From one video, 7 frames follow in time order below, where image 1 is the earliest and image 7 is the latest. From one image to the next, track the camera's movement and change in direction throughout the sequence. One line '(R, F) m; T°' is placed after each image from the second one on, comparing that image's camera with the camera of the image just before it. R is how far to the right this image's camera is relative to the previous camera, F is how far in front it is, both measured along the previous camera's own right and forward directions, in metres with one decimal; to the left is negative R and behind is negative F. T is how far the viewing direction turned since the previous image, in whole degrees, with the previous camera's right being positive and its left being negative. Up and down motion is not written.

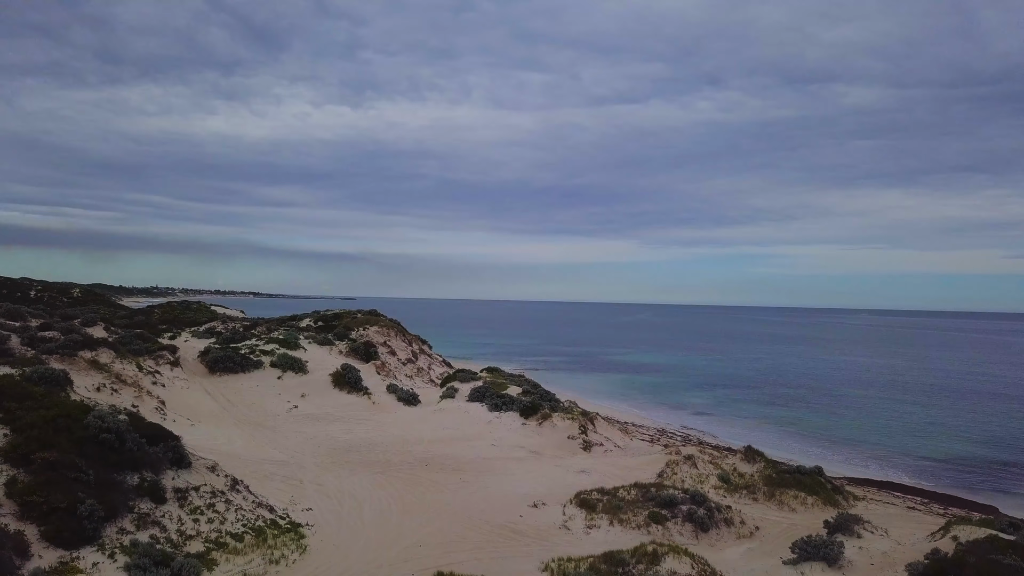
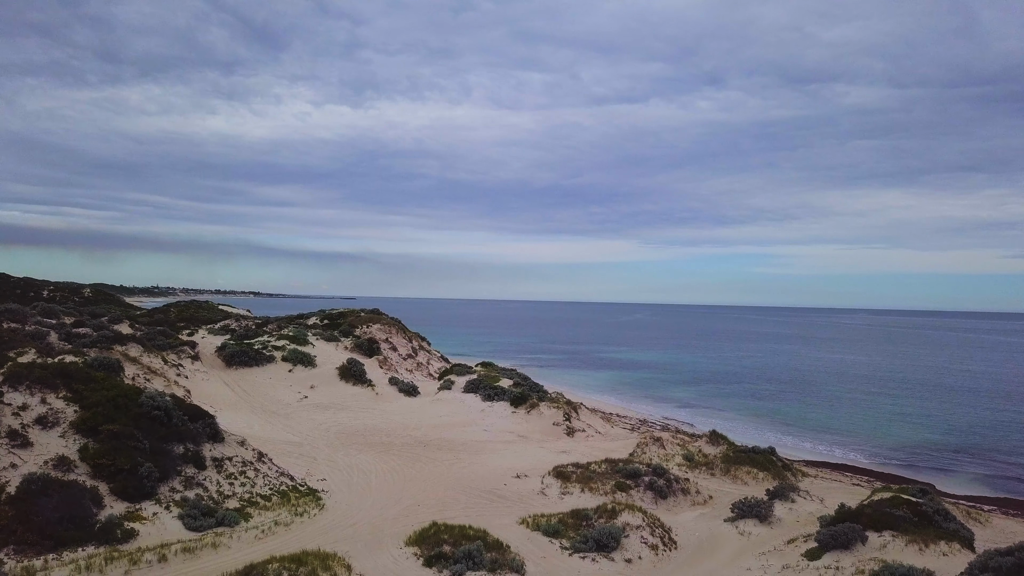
(+0.4, -1.8) m; 0°
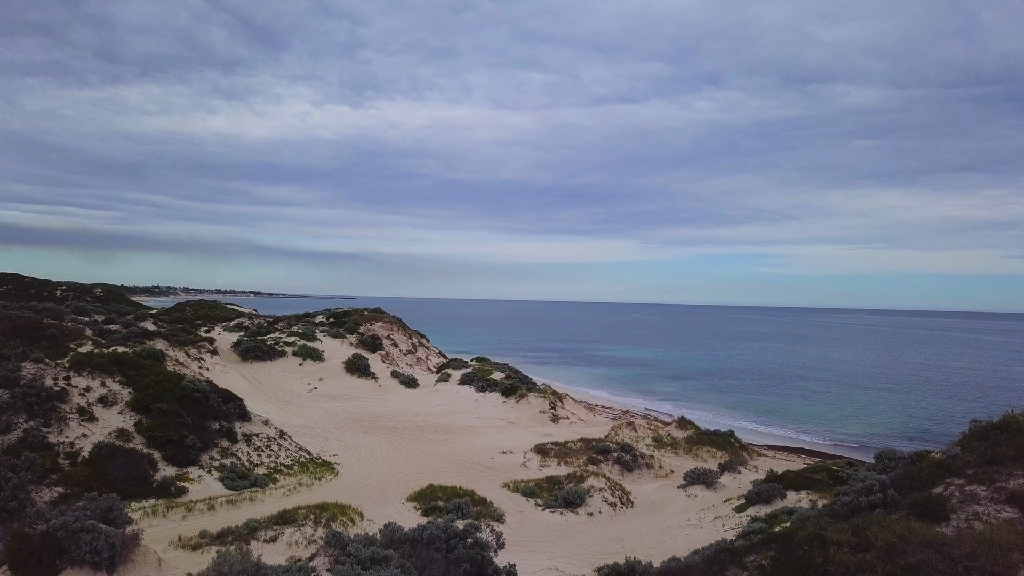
(+0.4, -2.0) m; 0°
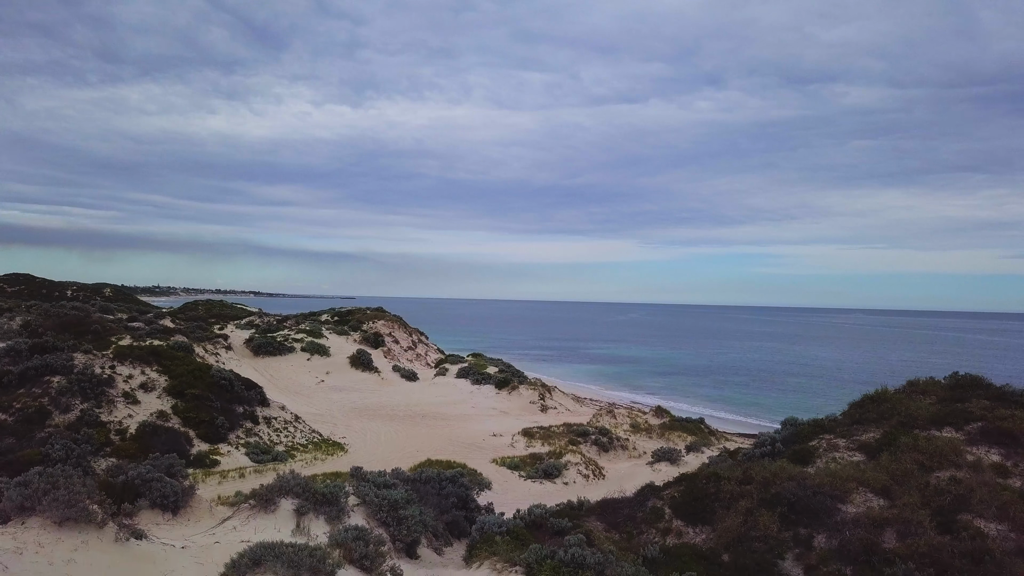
(+0.4, -1.8) m; 0°
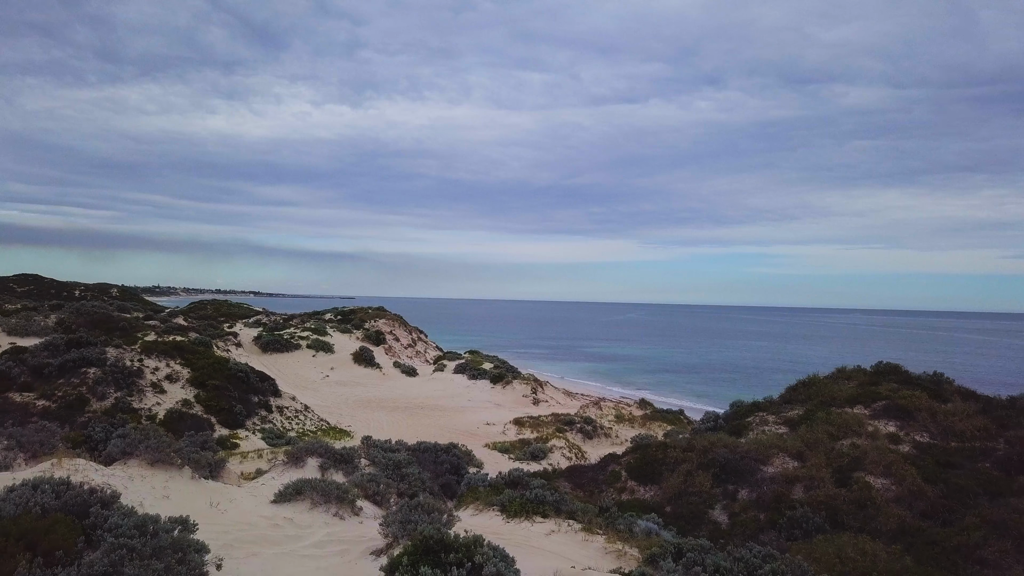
(+0.3, -1.5) m; 0°
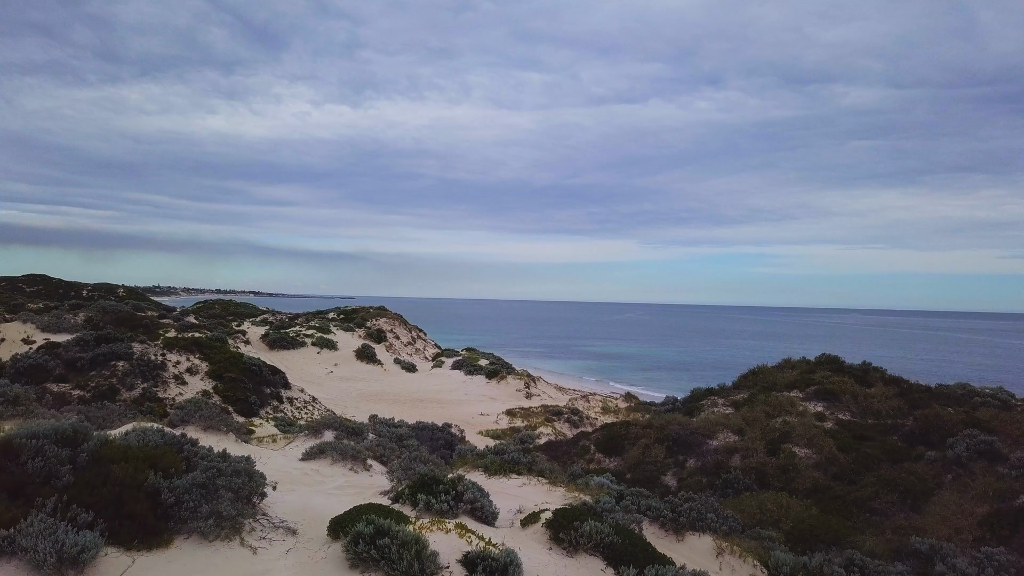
(+0.3, -1.5) m; 0°
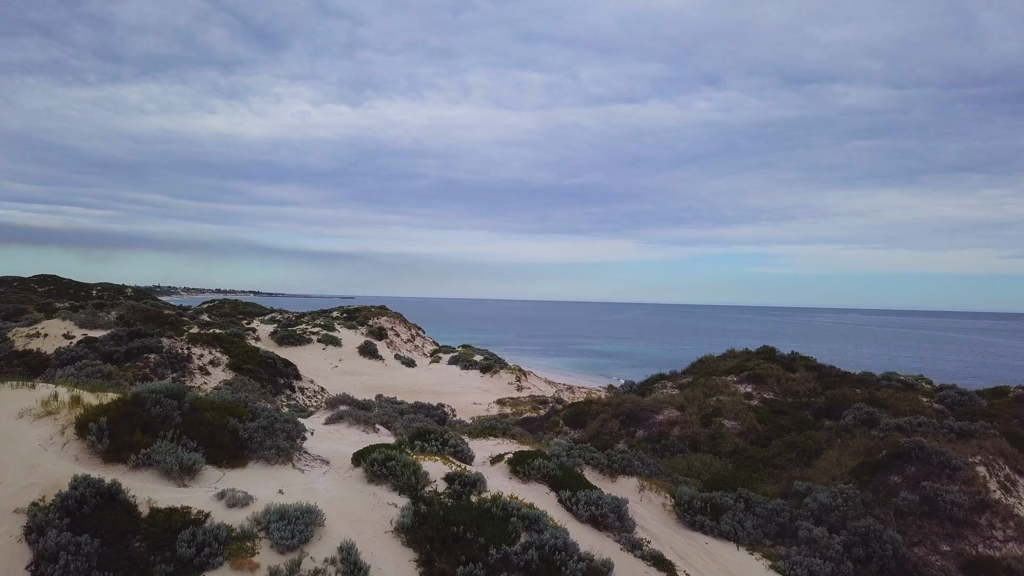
(+0.4, -2.0) m; 0°
